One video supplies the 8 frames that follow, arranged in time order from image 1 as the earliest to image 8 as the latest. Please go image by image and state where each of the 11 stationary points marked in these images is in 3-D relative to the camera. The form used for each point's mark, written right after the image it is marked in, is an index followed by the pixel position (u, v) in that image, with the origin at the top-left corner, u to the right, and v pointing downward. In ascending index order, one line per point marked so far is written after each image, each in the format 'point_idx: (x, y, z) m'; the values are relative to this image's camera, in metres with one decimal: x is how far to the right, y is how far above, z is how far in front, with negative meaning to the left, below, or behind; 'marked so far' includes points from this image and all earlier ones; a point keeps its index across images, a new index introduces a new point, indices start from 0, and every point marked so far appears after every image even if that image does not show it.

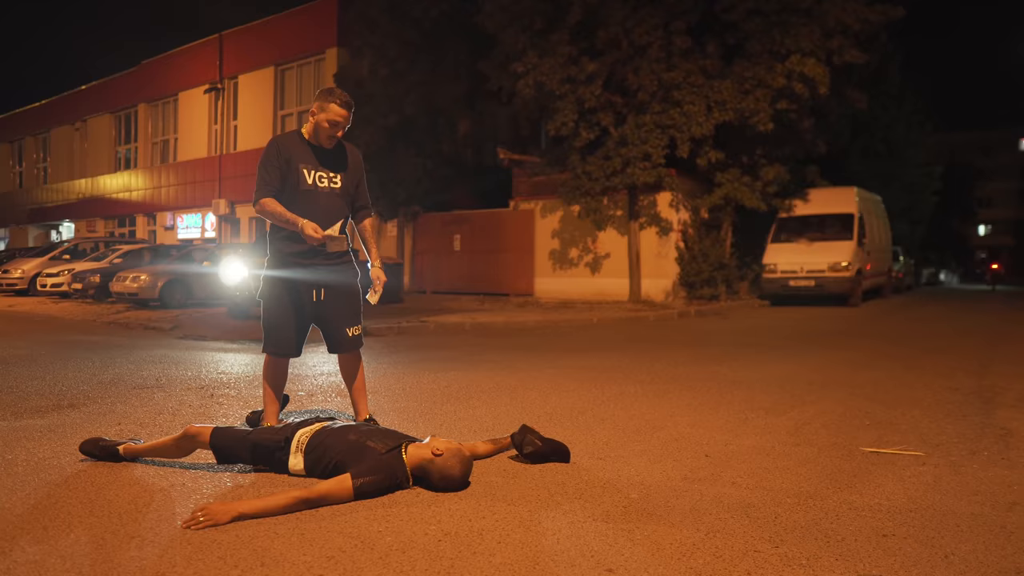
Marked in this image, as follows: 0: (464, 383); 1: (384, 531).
0: (-0.4, -0.9, +8.2) m
1: (-0.5, -1.0, +3.6) m
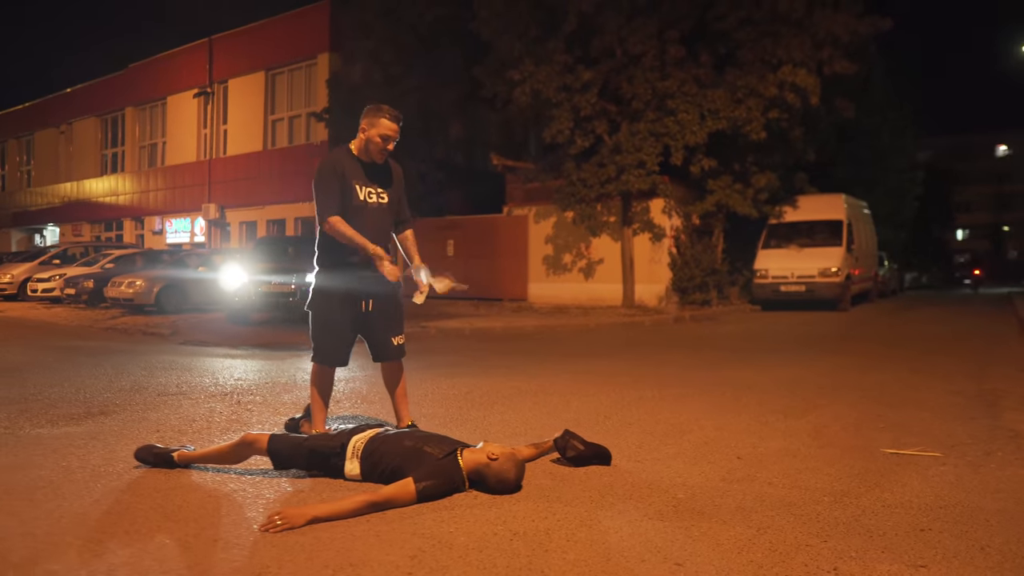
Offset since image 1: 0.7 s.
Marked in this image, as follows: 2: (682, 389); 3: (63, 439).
0: (-0.3, -1.0, +8.5) m
1: (-0.2, -1.1, +3.9) m
2: (+1.5, -0.9, +7.9) m
3: (-3.3, -1.1, +6.7) m
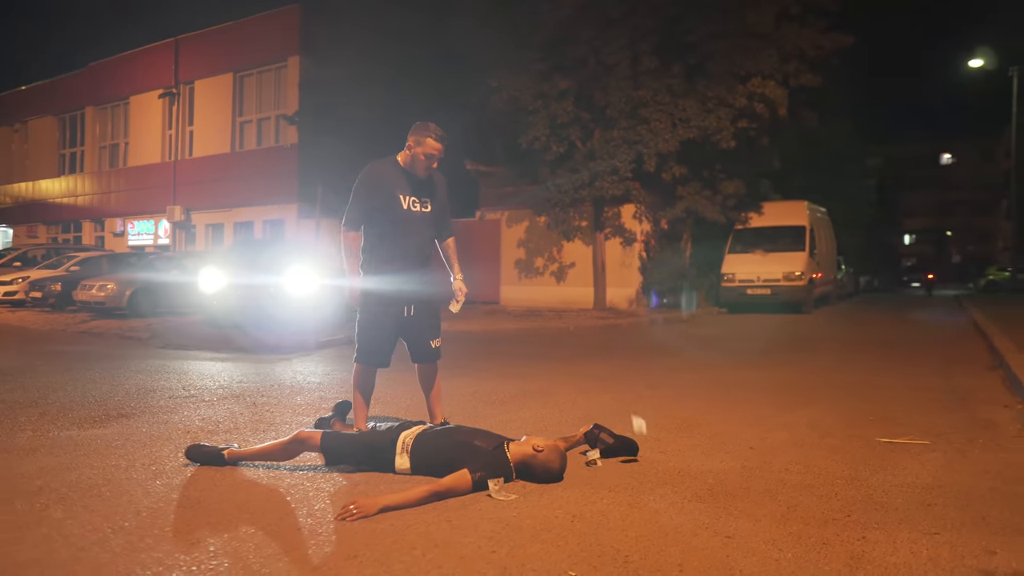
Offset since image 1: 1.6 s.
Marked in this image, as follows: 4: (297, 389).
0: (-0.2, -1.0, +8.9) m
1: (+0.1, -1.1, +4.3) m
2: (+1.5, -1.0, +8.4) m
3: (-3.2, -1.2, +6.9) m
4: (-2.4, -1.1, +9.8) m
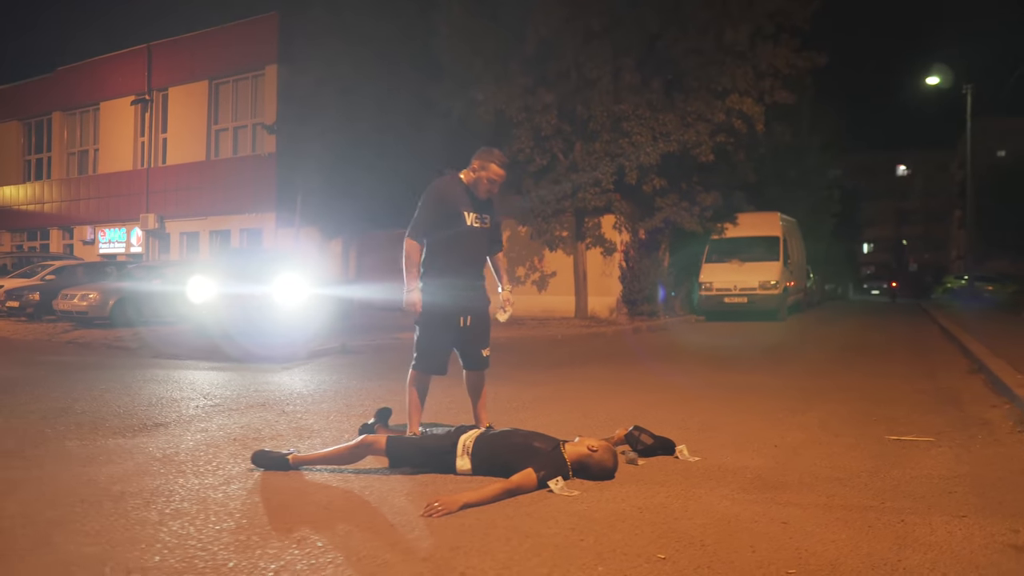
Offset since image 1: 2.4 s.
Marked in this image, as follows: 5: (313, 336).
0: (-0.1, -1.1, +9.4) m
1: (+0.4, -1.2, +4.8) m
2: (+1.7, -1.1, +9.0) m
3: (-2.9, -1.3, +7.3) m
4: (-2.3, -1.3, +10.2) m
5: (-4.3, -1.0, +19.2) m
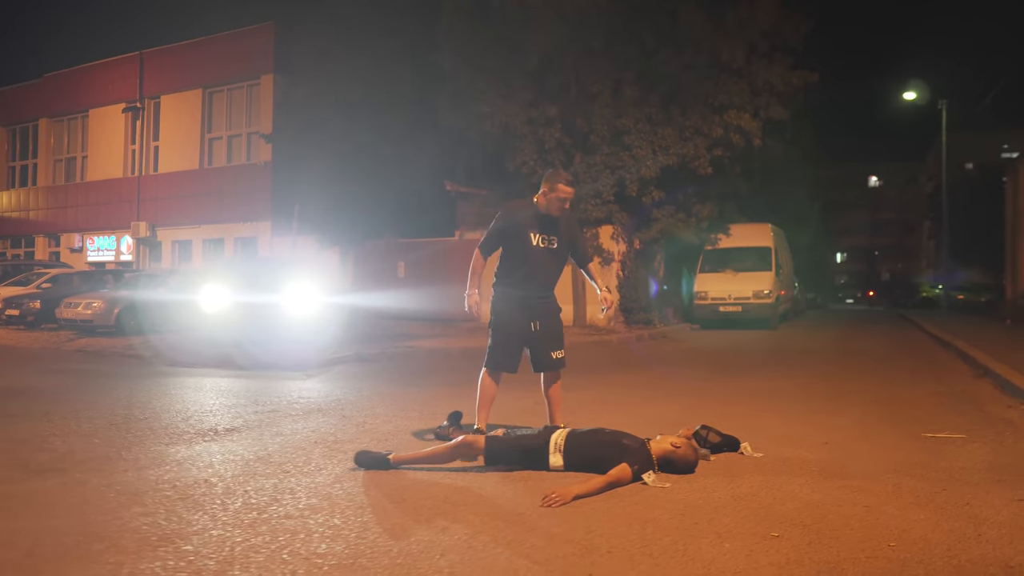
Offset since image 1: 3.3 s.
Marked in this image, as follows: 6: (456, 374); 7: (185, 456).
0: (+0.4, -1.3, +10.1) m
1: (+1.1, -1.3, +5.5) m
2: (+2.2, -1.2, +9.7) m
3: (-2.4, -1.4, +7.8) m
4: (-1.8, -1.4, +10.7) m
5: (-4.2, -1.2, +19.6) m
6: (-0.9, -1.5, +16.0) m
7: (-2.8, -1.4, +7.6) m
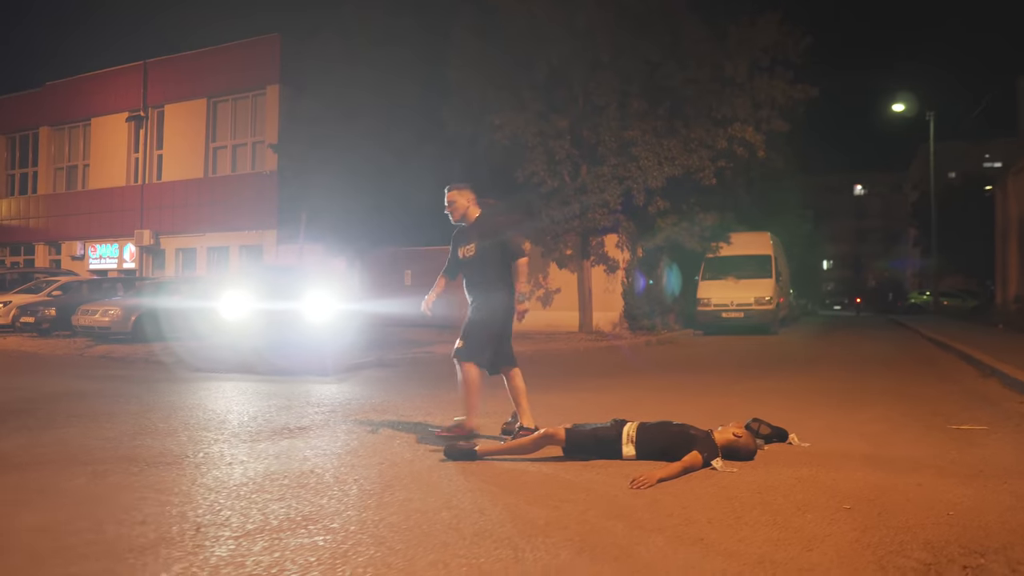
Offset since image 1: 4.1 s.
0: (+0.9, -1.4, +10.8) m
1: (+1.7, -1.3, +6.3) m
2: (+2.7, -1.3, +10.5) m
3: (-1.8, -1.5, +8.5) m
4: (-1.3, -1.5, +11.4) m
5: (-3.9, -1.4, +20.3) m
6: (-0.6, -1.6, +16.7) m
7: (-2.2, -1.5, +8.2) m
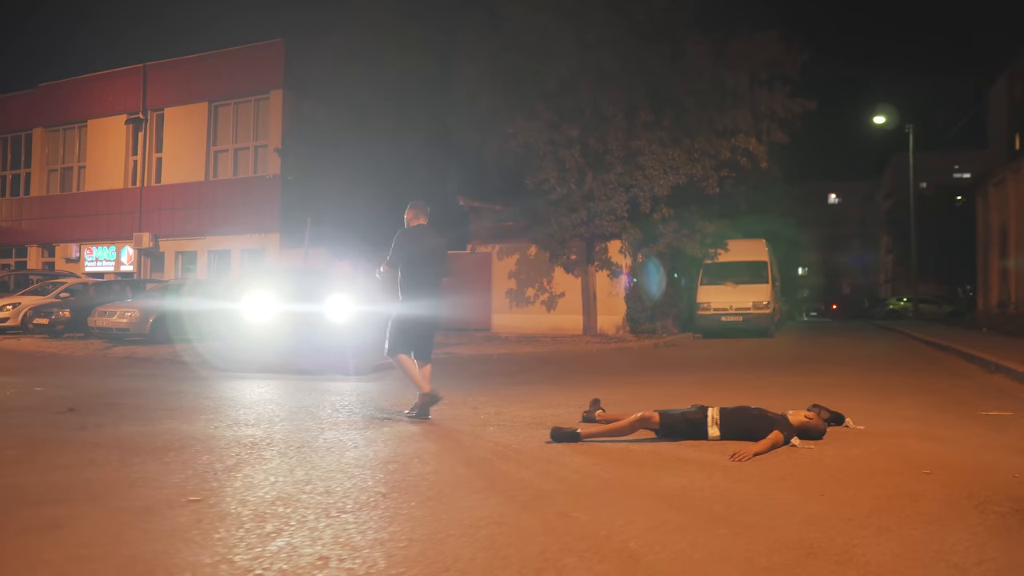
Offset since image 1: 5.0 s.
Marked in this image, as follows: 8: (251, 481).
0: (+1.7, -1.4, +11.9) m
1: (+2.7, -1.4, +7.4) m
2: (+3.5, -1.4, +11.7) m
3: (-0.9, -1.5, +9.4) m
4: (-0.6, -1.5, +12.4) m
5: (-3.6, -1.5, +21.1) m
6: (-0.1, -1.7, +17.7) m
7: (-1.3, -1.5, +9.2) m
8: (-2.0, -1.5, +7.0) m
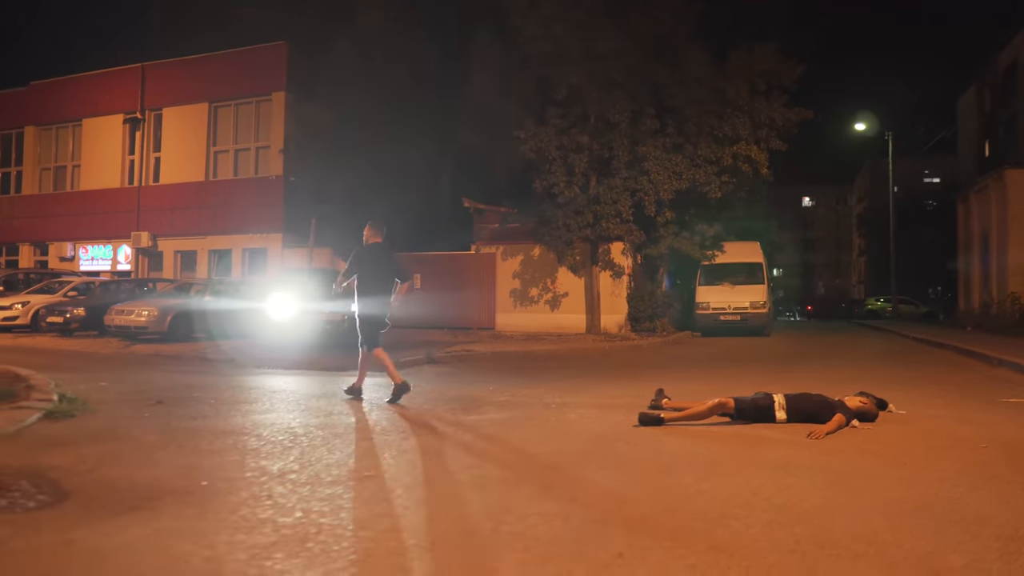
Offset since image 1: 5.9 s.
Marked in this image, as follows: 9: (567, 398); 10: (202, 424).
0: (+2.5, -1.4, +13.0) m
1: (+3.7, -1.4, +8.6) m
2: (+4.3, -1.4, +12.9) m
3: (0.0, -1.5, +10.5) m
4: (+0.2, -1.5, +13.5) m
5: (-3.2, -1.5, +22.0) m
6: (+0.4, -1.7, +18.8) m
7: (-0.4, -1.5, +10.2) m
8: (-1.0, -1.5, +8.0) m
9: (+0.9, -1.5, +12.2) m
10: (-3.6, -1.6, +10.3) m
